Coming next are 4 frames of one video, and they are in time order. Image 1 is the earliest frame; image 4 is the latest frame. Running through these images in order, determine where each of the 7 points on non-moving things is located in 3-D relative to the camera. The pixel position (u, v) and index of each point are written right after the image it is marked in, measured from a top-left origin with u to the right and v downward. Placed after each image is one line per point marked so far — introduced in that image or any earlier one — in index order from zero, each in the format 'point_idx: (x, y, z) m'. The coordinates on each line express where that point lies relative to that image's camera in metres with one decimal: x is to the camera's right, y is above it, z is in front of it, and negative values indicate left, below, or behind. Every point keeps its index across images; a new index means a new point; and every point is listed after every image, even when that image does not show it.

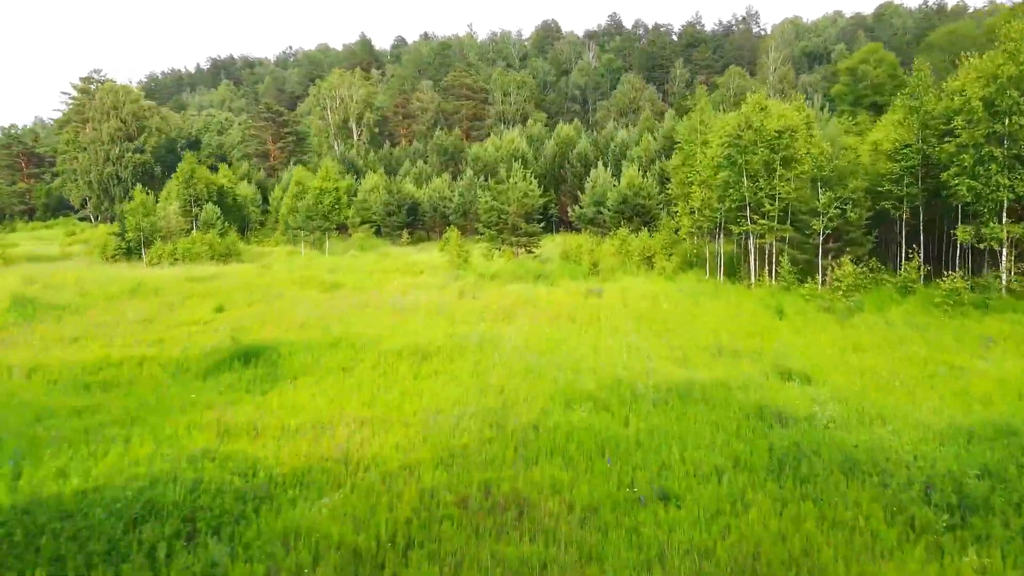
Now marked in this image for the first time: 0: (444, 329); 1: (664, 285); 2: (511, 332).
0: (-1.1, -0.7, +12.2) m
1: (+3.5, 0.0, +17.9) m
2: (0.0, -0.7, +11.5) m
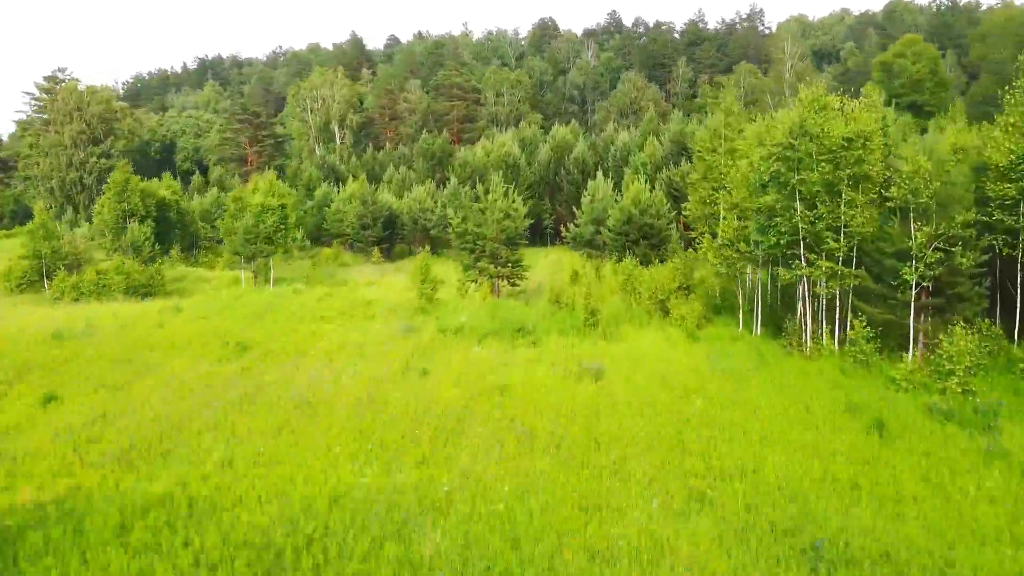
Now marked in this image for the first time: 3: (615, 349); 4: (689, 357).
0: (-1.6, -1.8, +7.5) m
1: (+2.9, -1.1, +13.2) m
2: (-0.6, -1.8, +6.8) m
3: (+1.9, -1.3, +14.5) m
4: (+3.2, -1.3, +13.5) m
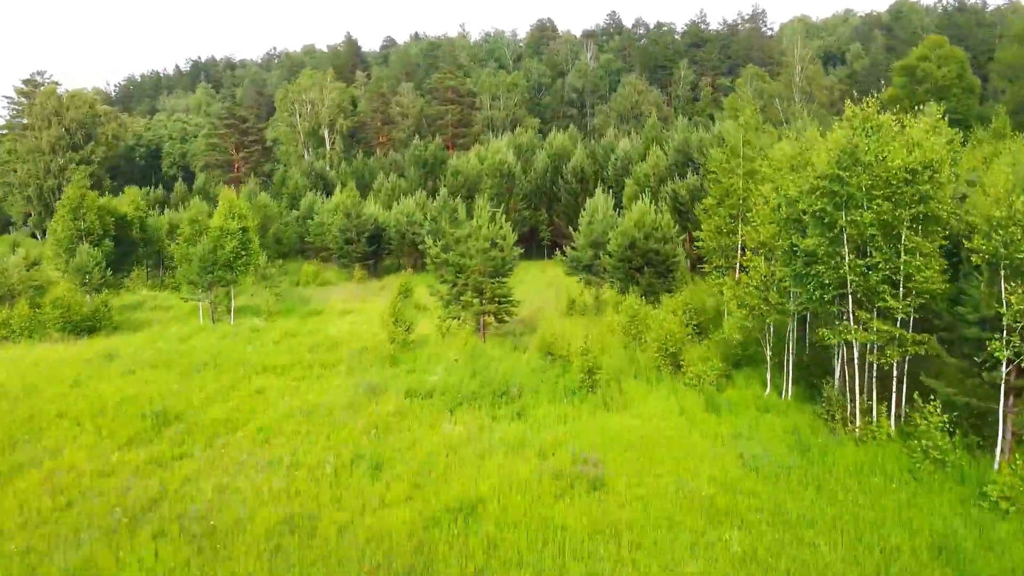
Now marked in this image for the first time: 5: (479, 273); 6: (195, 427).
0: (-1.9, -2.6, +5.0) m
1: (+2.6, -2.0, +10.7) m
2: (-0.9, -2.6, +4.3) m
3: (+1.6, -2.2, +12.0) m
4: (+2.9, -2.2, +11.0) m
5: (-0.8, +0.4, +18.4) m
6: (-4.8, -2.1, +11.6) m
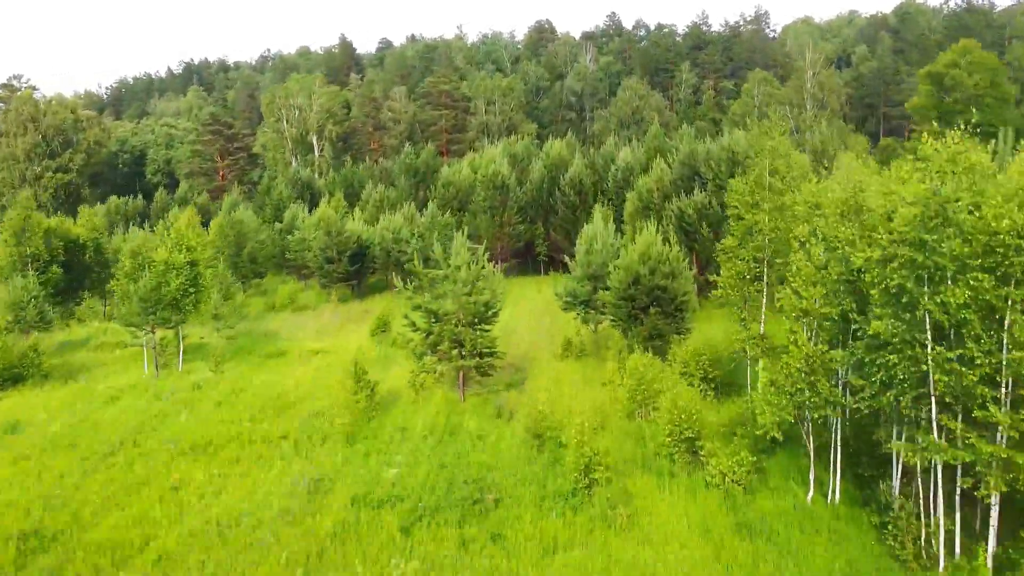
0: (-2.2, -3.6, +2.3) m
1: (+2.3, -3.0, +8.1) m
2: (-1.2, -3.6, +1.7) m
3: (+1.3, -3.2, +9.4) m
4: (+2.6, -3.2, +8.4) m
5: (-1.1, -0.6, +15.8) m
6: (-5.1, -3.1, +9.0) m
